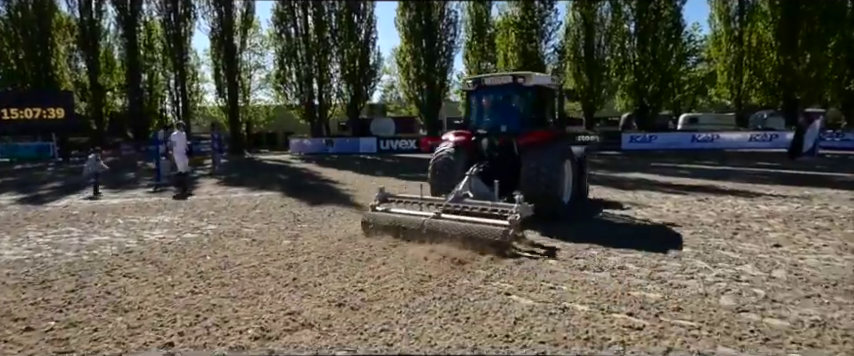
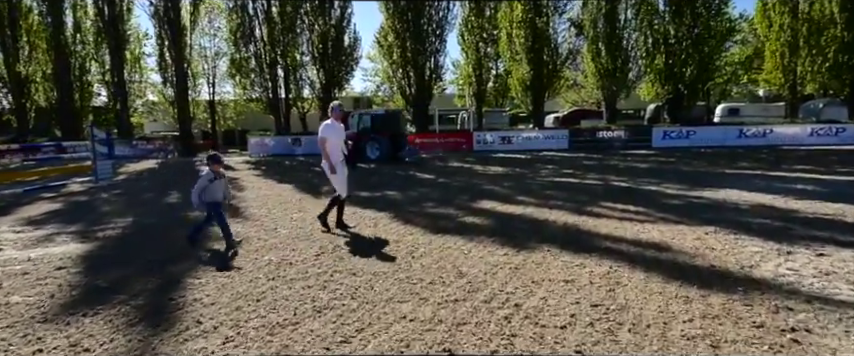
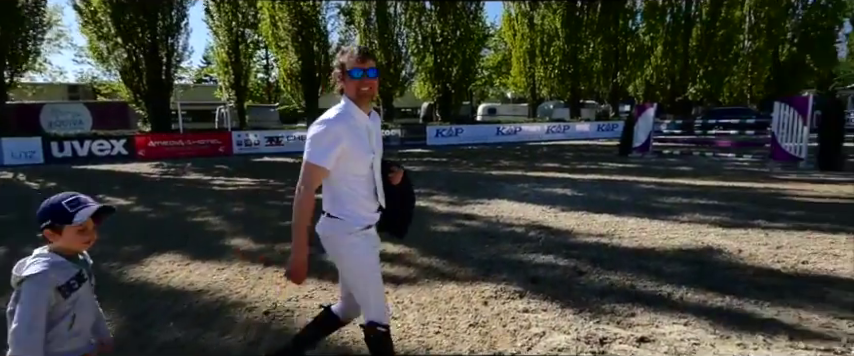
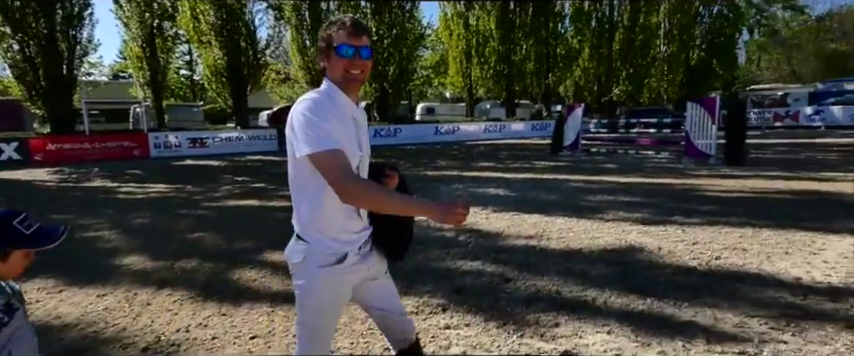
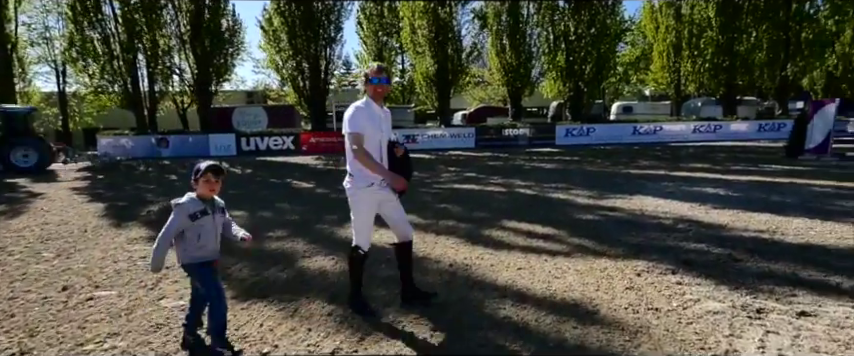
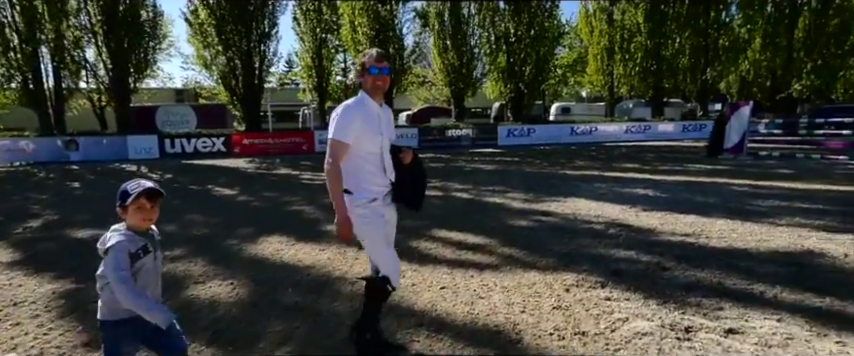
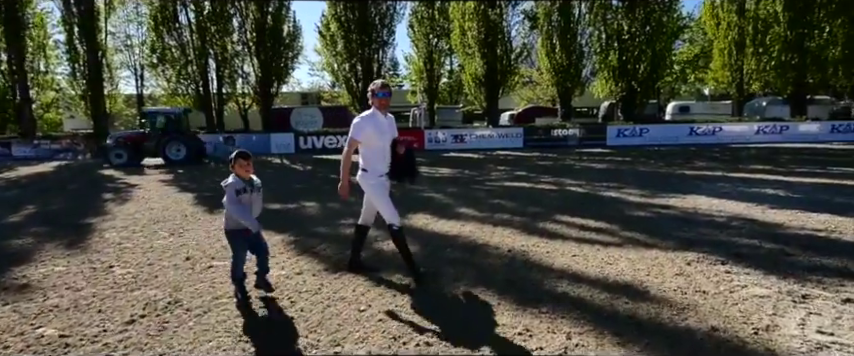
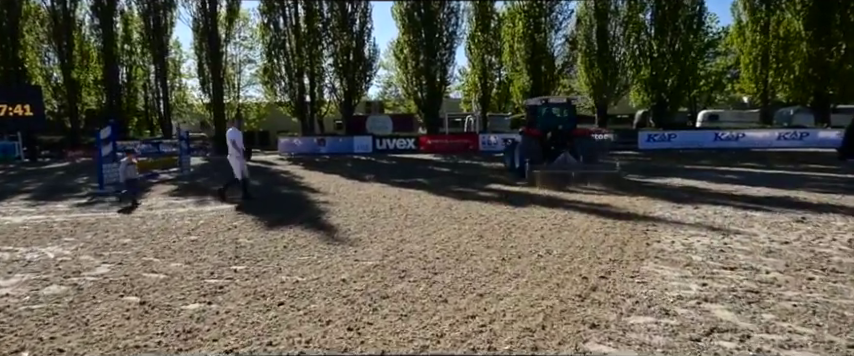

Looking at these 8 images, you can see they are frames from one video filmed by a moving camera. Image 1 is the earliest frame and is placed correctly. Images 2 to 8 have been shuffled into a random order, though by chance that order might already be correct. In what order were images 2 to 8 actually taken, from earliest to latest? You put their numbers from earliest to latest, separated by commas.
8, 2, 7, 5, 6, 3, 4
